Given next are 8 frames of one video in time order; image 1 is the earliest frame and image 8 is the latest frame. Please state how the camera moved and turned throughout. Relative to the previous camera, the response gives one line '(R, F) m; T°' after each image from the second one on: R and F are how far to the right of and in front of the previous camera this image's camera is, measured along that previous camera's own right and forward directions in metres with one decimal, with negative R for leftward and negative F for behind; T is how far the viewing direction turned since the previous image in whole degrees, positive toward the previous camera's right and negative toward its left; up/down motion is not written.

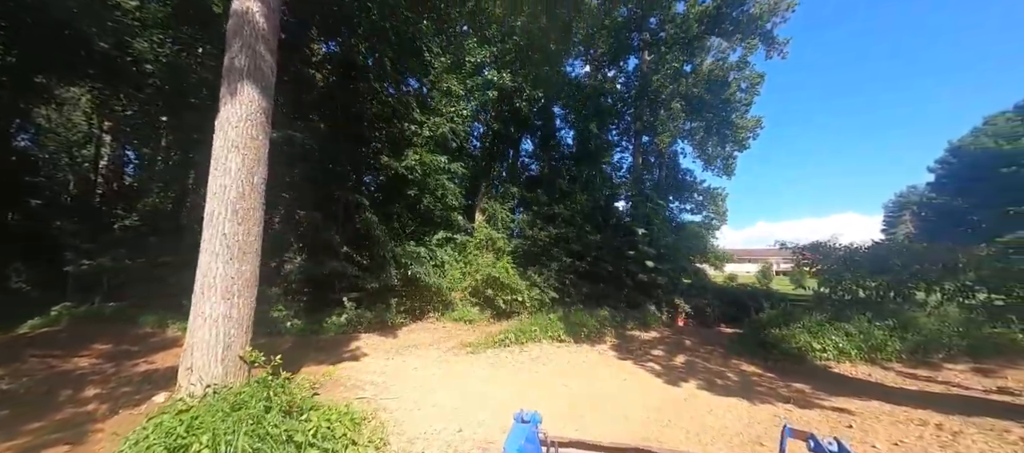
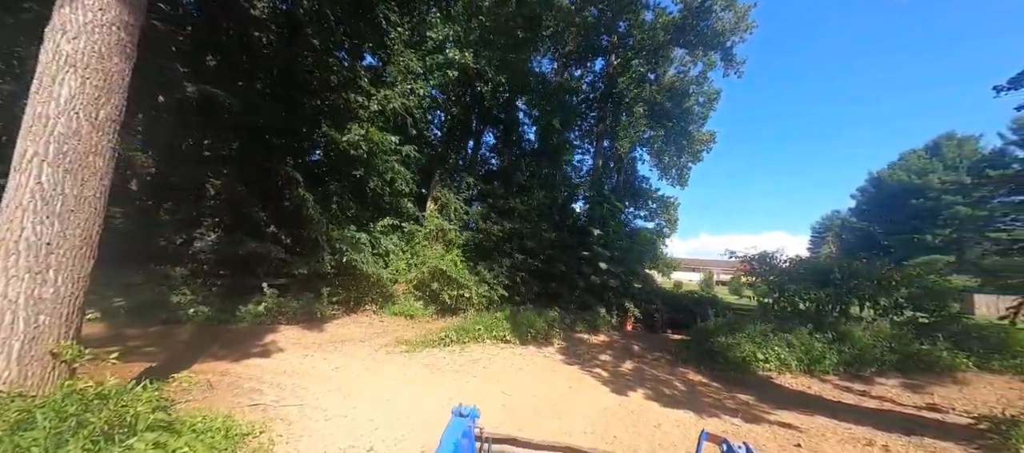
(+0.2, +0.5) m; +7°
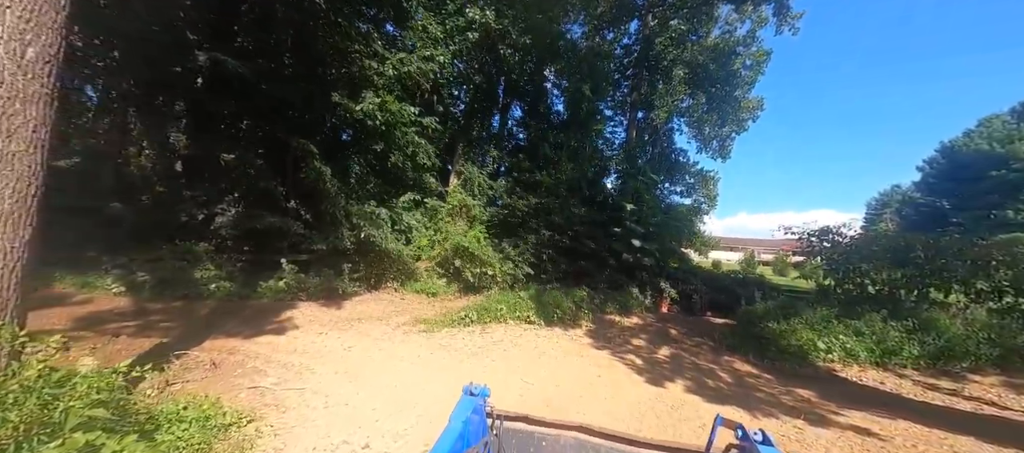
(+0.1, +0.6) m; -5°
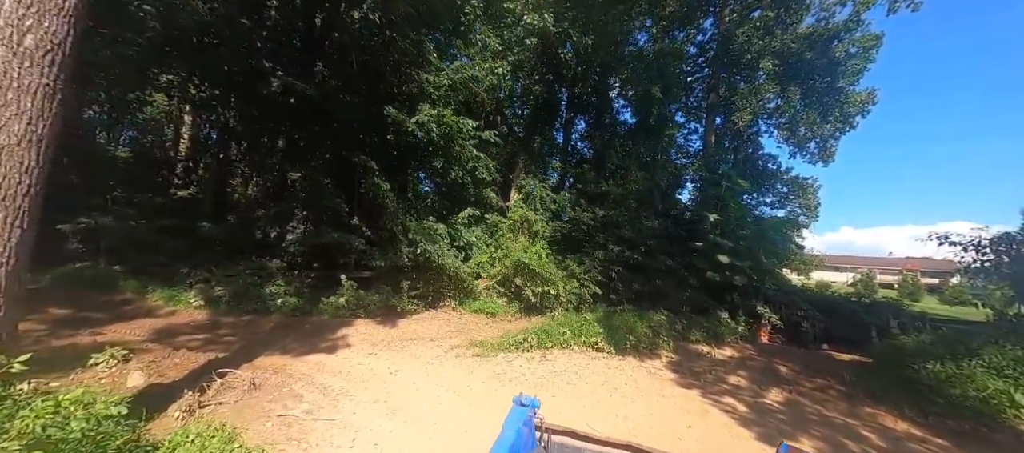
(0.0, +0.7) m; -11°
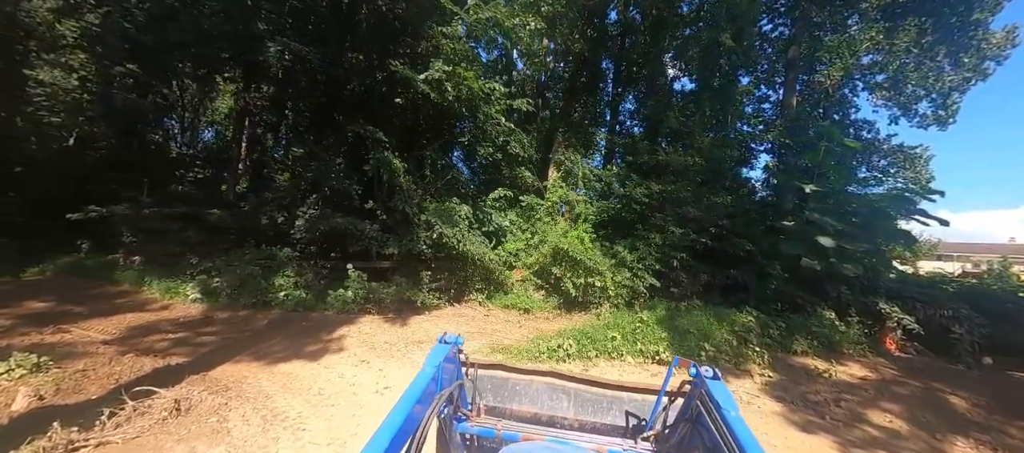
(+0.3, +1.4) m; -8°
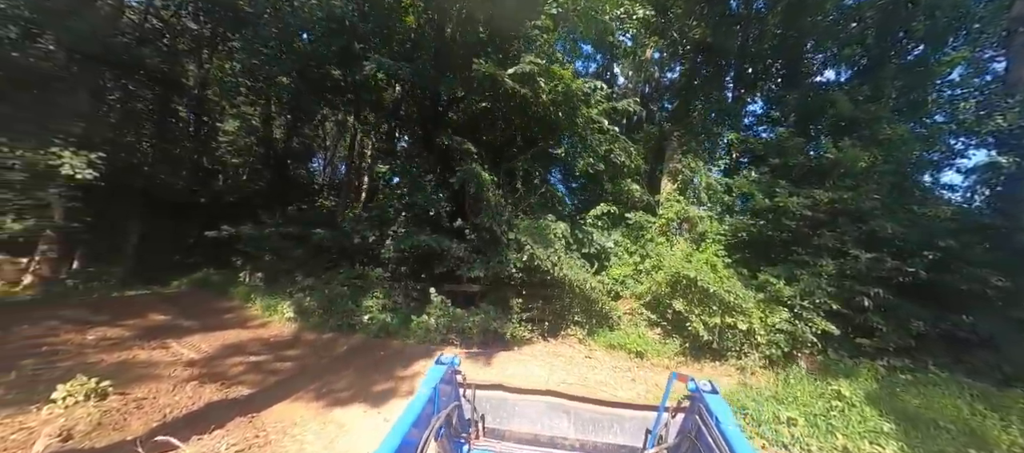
(-0.2, +1.2) m; -16°
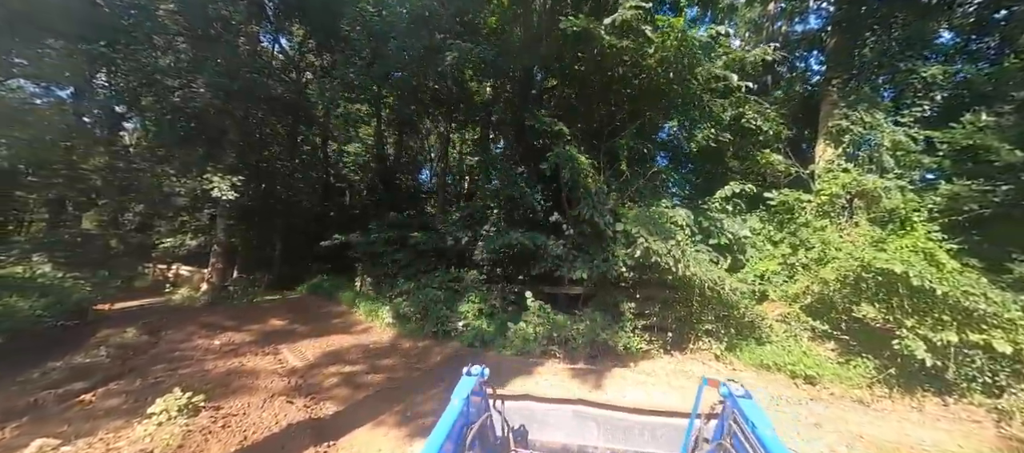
(-0.1, +0.9) m; -16°
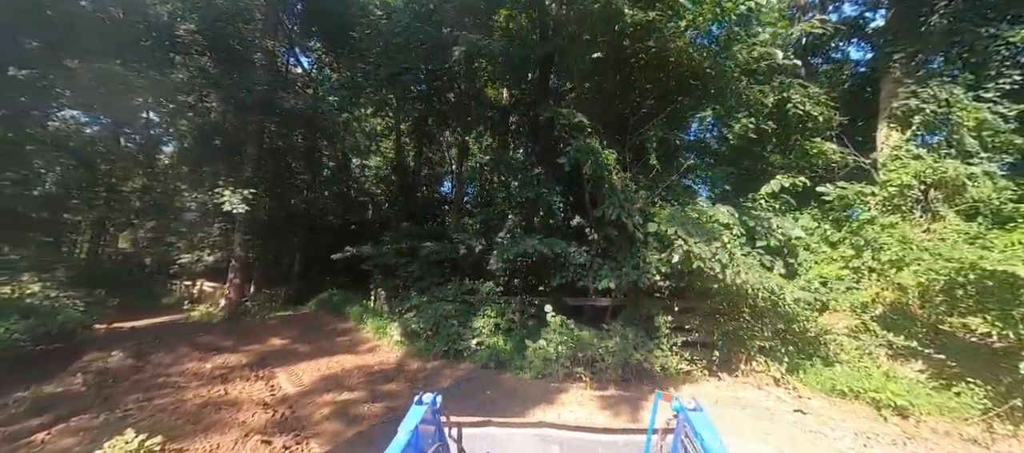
(+0.1, +0.5) m; -4°
